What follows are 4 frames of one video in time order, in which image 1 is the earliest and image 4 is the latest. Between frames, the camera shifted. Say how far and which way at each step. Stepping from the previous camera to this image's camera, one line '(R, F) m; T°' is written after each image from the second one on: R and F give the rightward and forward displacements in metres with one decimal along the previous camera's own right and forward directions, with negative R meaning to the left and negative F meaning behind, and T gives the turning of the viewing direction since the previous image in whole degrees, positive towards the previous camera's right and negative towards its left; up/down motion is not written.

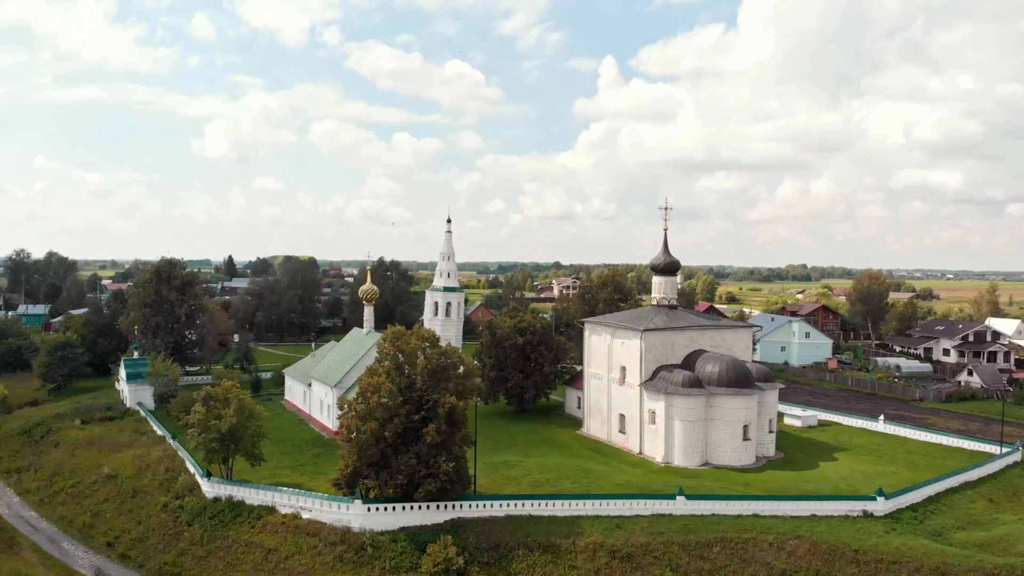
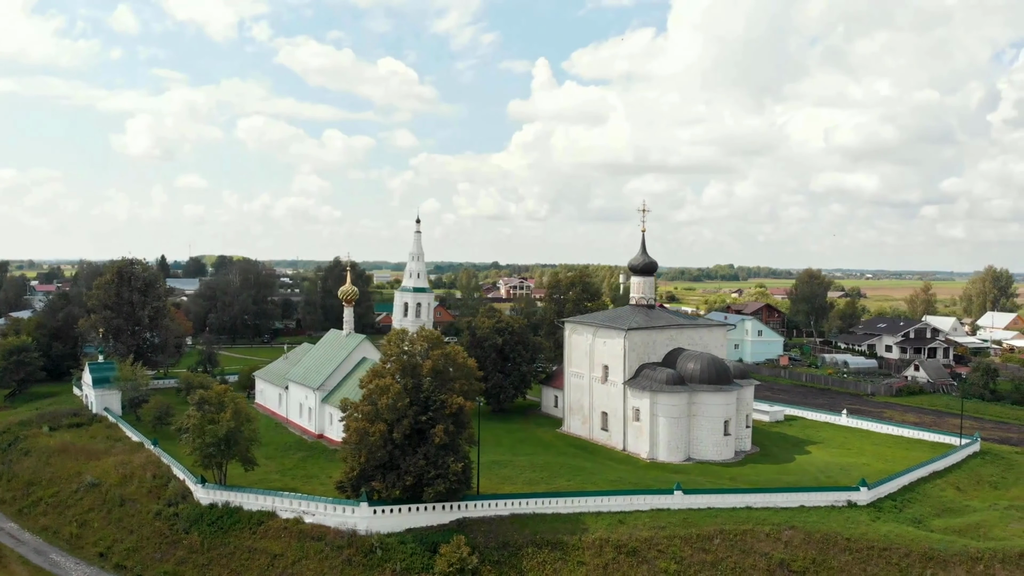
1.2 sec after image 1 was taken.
(-2.1, -0.1) m; +5°
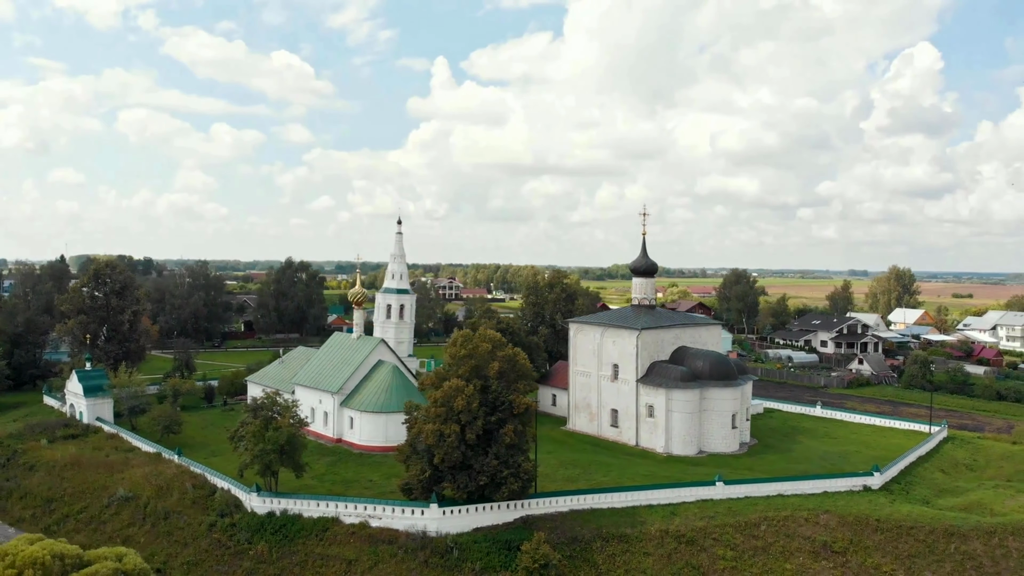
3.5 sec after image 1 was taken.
(-4.9, -0.3) m; +6°
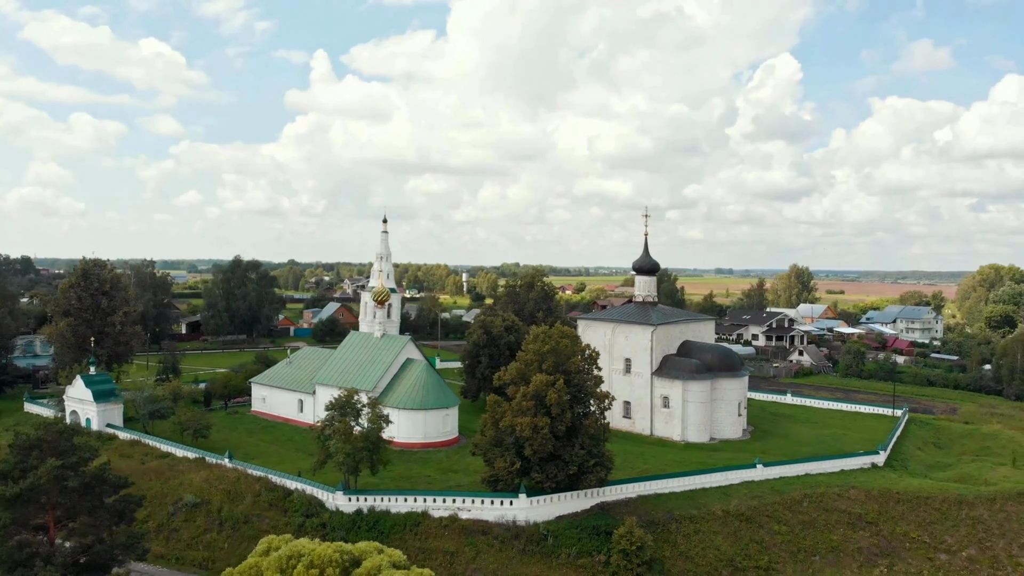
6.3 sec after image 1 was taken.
(-6.1, -0.7) m; +7°
